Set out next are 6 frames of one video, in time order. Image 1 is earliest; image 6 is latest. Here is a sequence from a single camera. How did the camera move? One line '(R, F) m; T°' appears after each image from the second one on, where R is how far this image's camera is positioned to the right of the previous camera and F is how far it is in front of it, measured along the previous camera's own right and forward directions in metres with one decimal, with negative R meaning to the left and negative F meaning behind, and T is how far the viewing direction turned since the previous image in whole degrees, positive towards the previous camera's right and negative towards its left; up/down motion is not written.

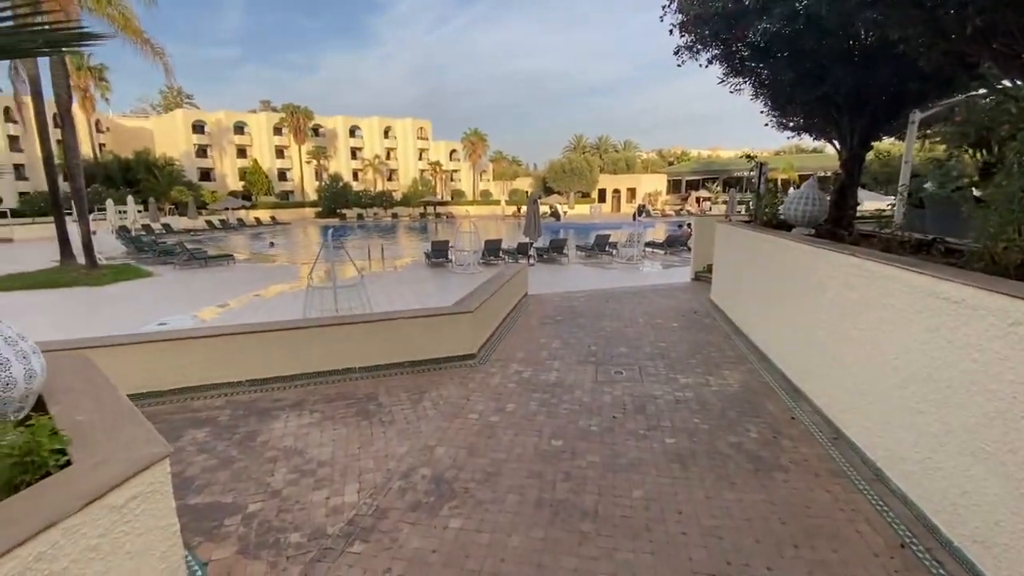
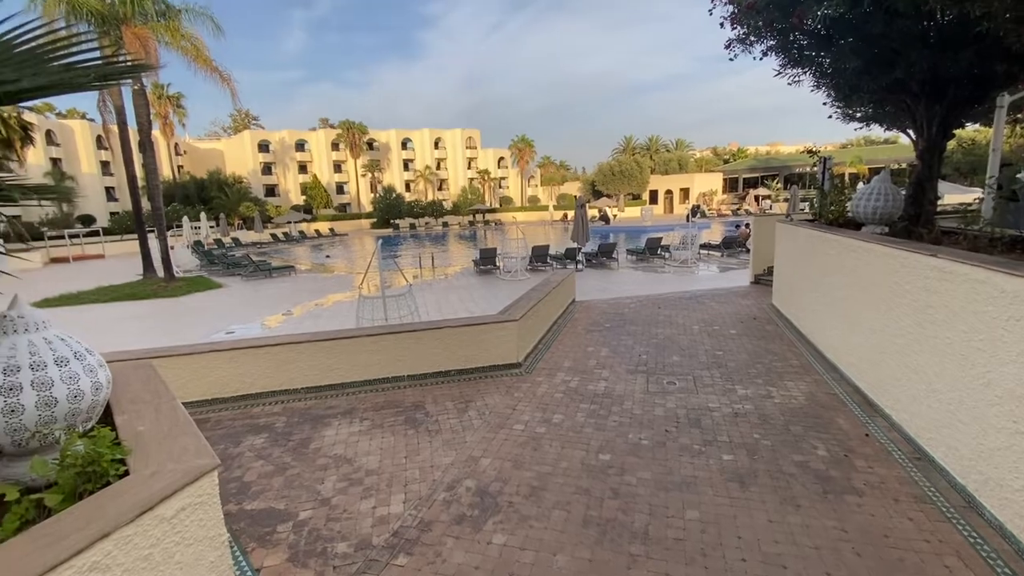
(0.0, +0.1) m; -6°
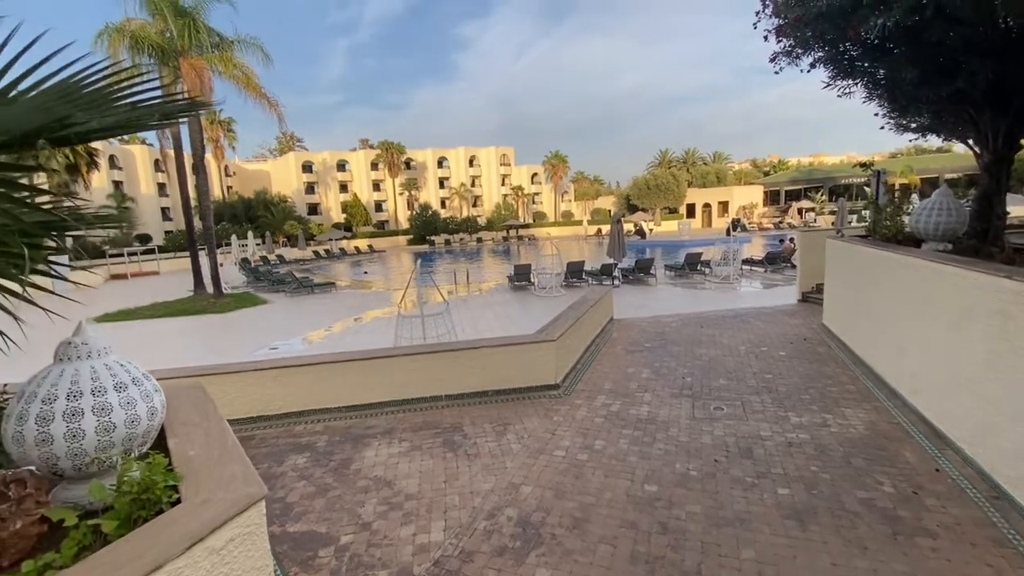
(-0.1, +0.1) m; -4°
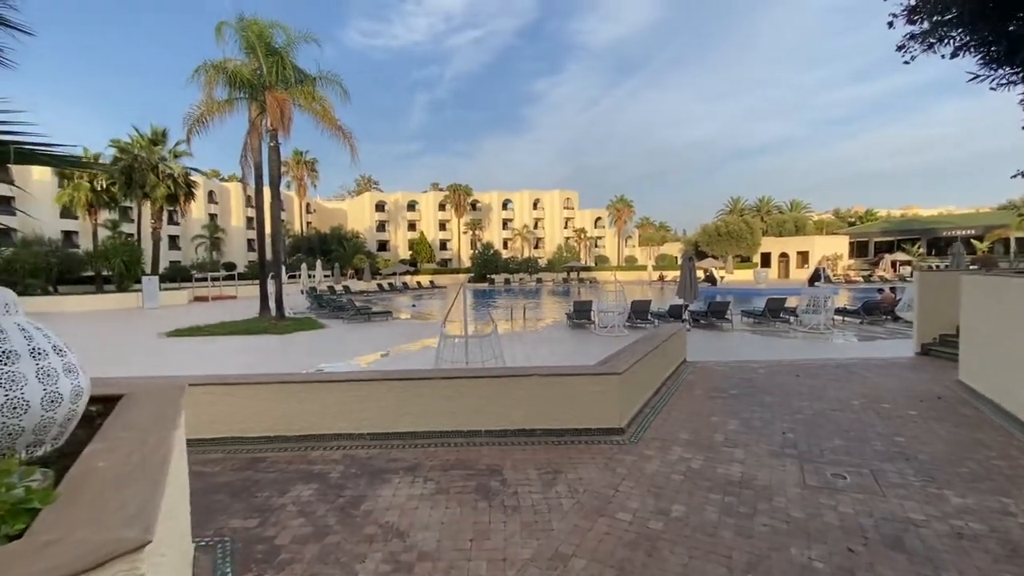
(0.0, +0.8) m; -7°
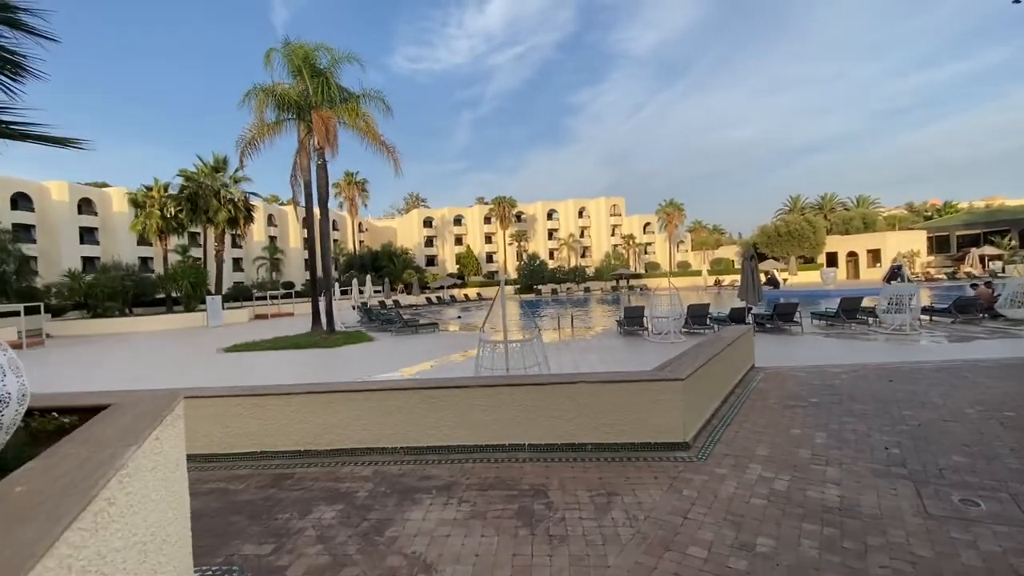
(+0.1, +0.5) m; -6°
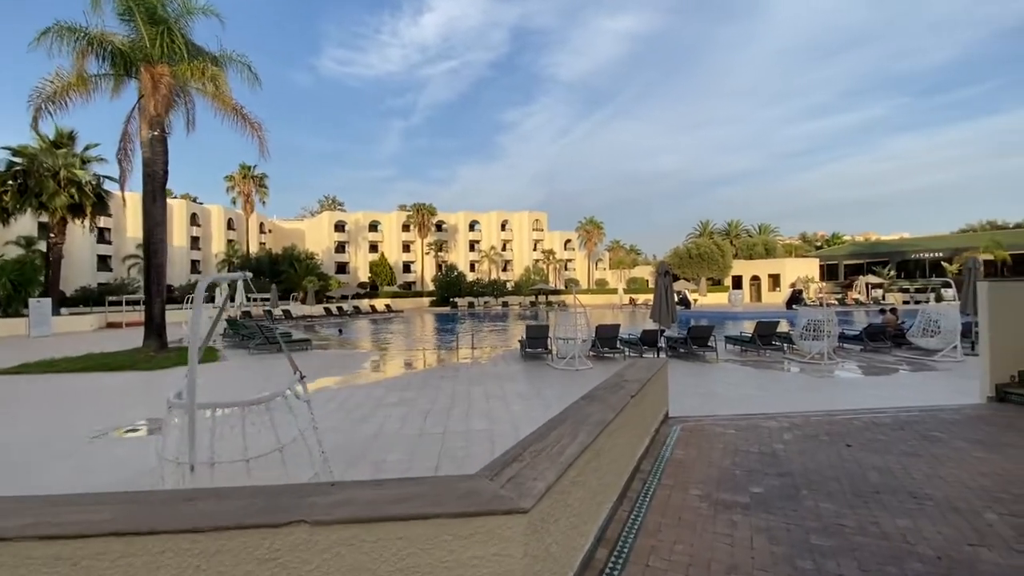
(+1.1, +2.3) m; +9°
